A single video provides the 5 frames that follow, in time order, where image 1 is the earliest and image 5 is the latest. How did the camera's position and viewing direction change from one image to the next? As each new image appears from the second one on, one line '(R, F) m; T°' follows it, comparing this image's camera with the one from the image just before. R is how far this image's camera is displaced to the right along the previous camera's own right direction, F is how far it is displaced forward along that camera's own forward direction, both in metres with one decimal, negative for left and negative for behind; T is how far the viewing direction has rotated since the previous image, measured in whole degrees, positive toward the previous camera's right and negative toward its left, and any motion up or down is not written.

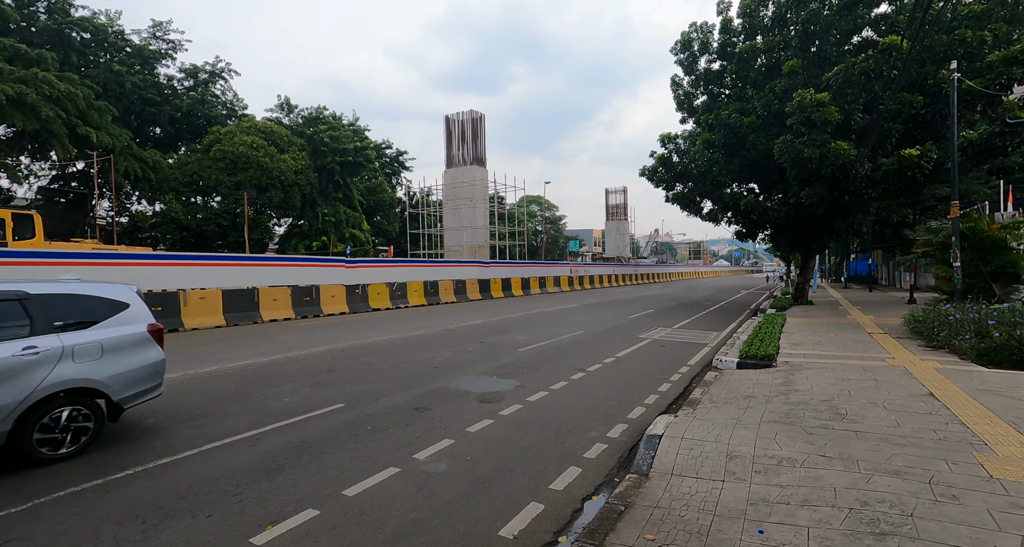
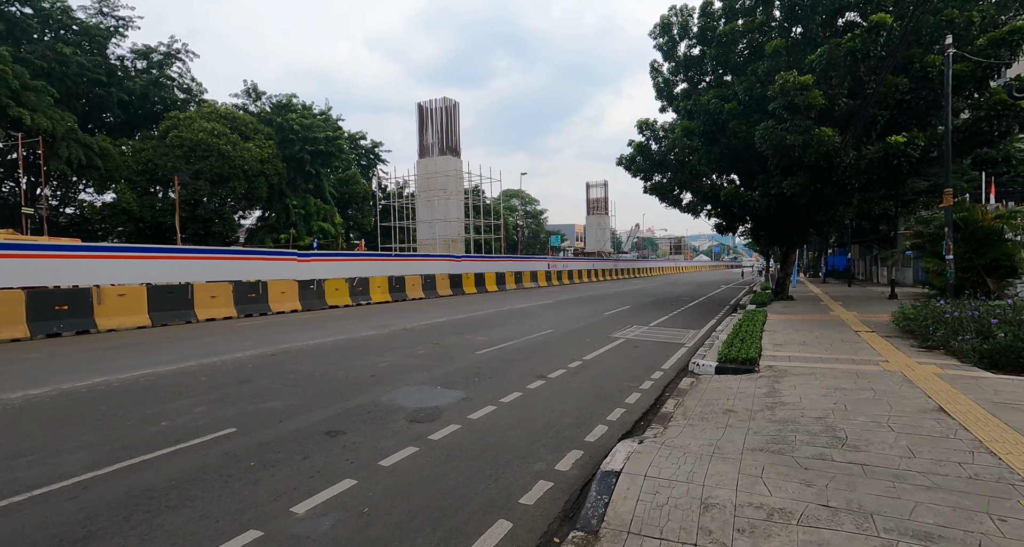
(+0.4, +1.0) m; +2°
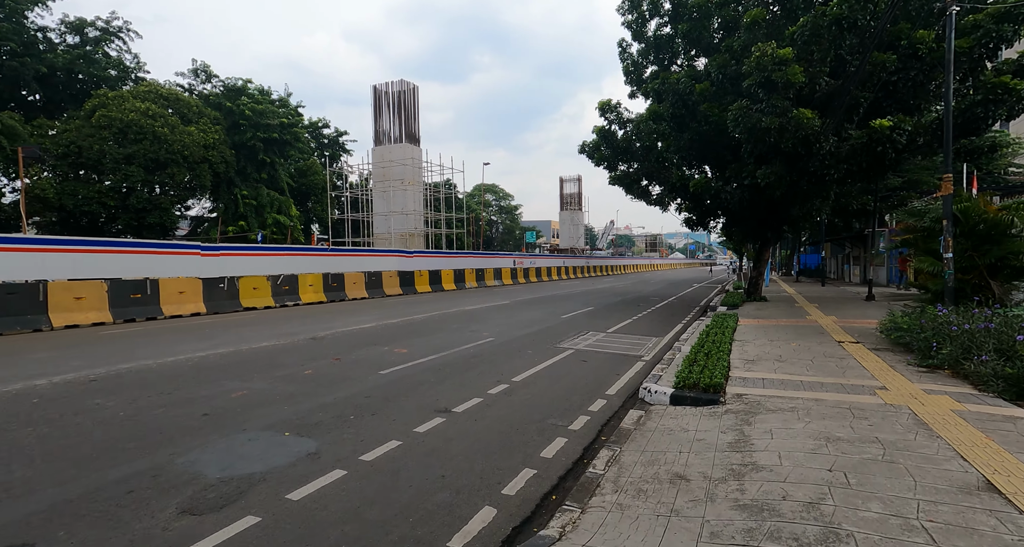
(+0.9, +1.8) m; +2°
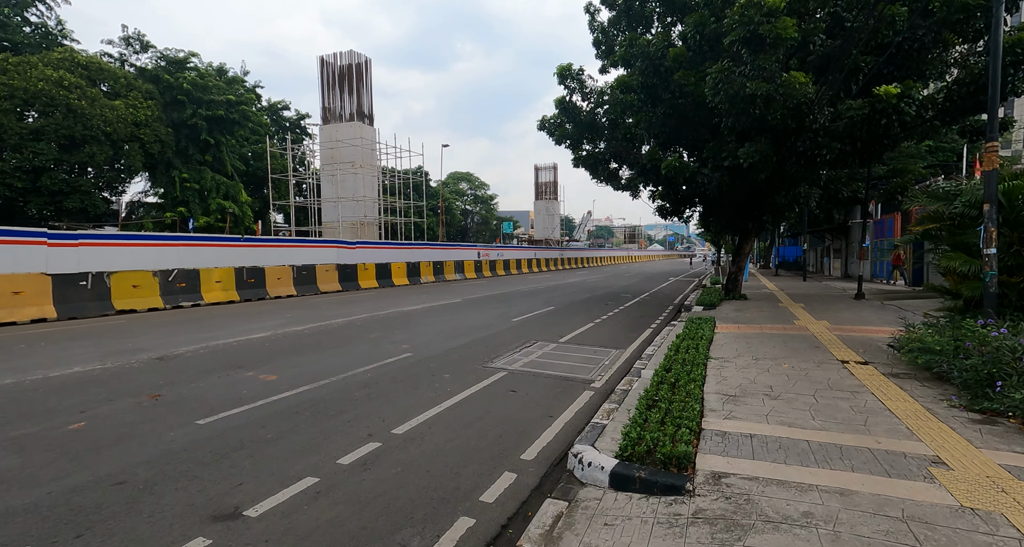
(+1.0, +2.3) m; +2°
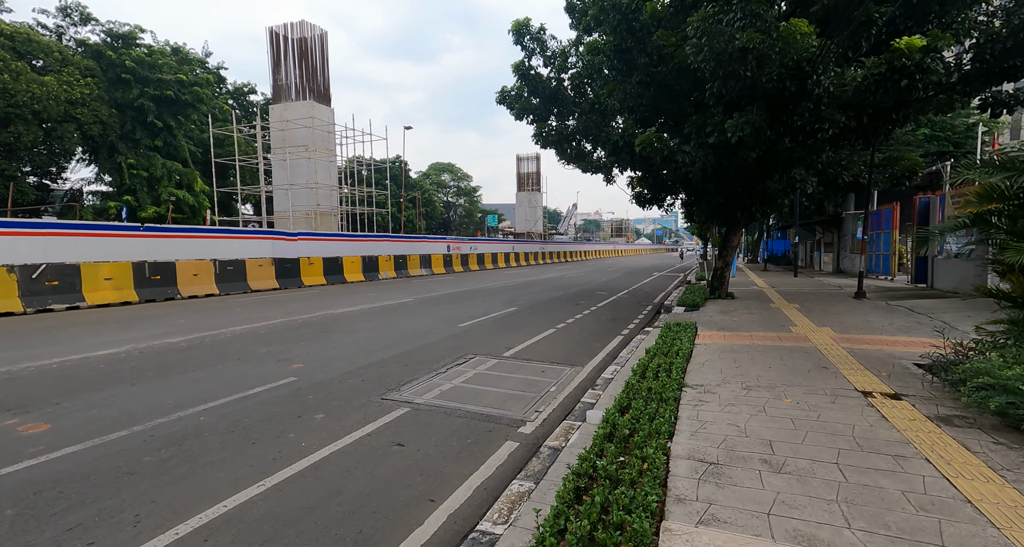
(+0.9, +2.1) m; +1°
